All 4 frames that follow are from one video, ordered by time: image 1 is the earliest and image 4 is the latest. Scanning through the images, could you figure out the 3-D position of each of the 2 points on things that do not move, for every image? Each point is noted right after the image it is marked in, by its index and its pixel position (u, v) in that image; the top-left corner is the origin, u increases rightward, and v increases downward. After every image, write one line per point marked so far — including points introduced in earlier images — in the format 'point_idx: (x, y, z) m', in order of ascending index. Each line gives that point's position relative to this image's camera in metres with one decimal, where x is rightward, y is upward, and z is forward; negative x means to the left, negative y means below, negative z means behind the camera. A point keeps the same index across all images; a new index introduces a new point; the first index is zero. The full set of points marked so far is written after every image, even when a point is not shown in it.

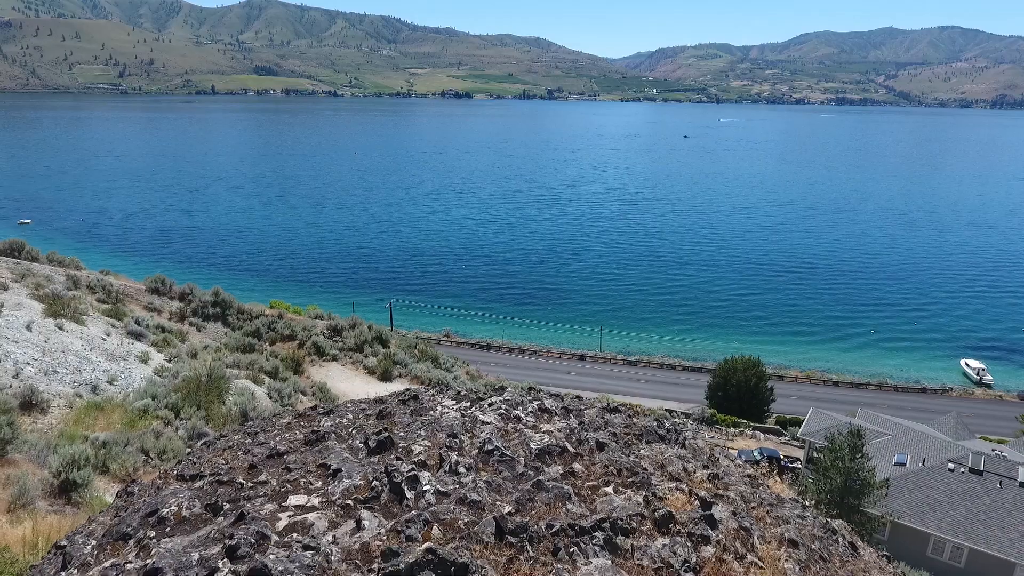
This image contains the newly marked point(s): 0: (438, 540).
0: (-0.5, -2.0, +5.2) m
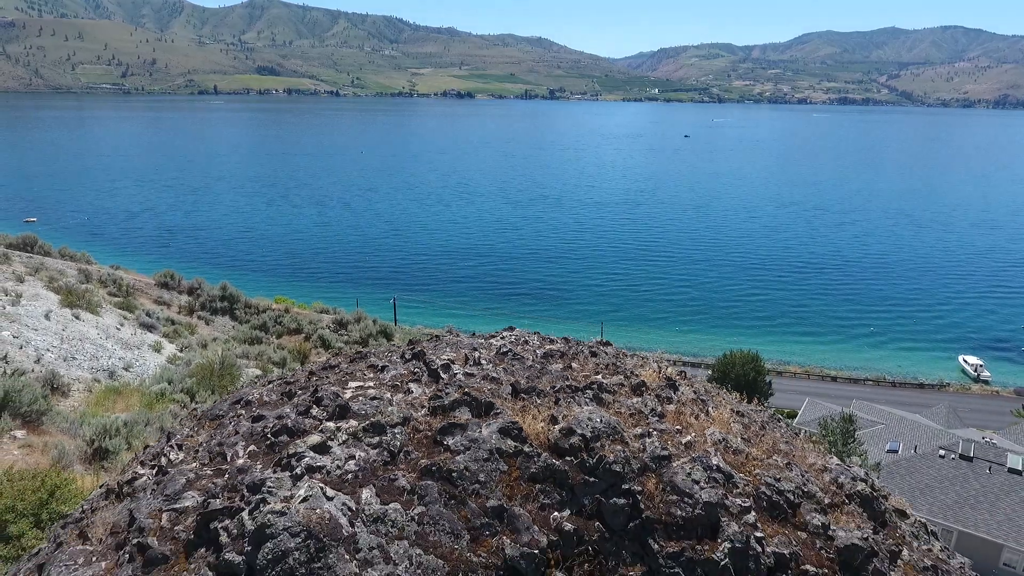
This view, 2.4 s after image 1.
0: (-0.4, -1.1, +7.0) m
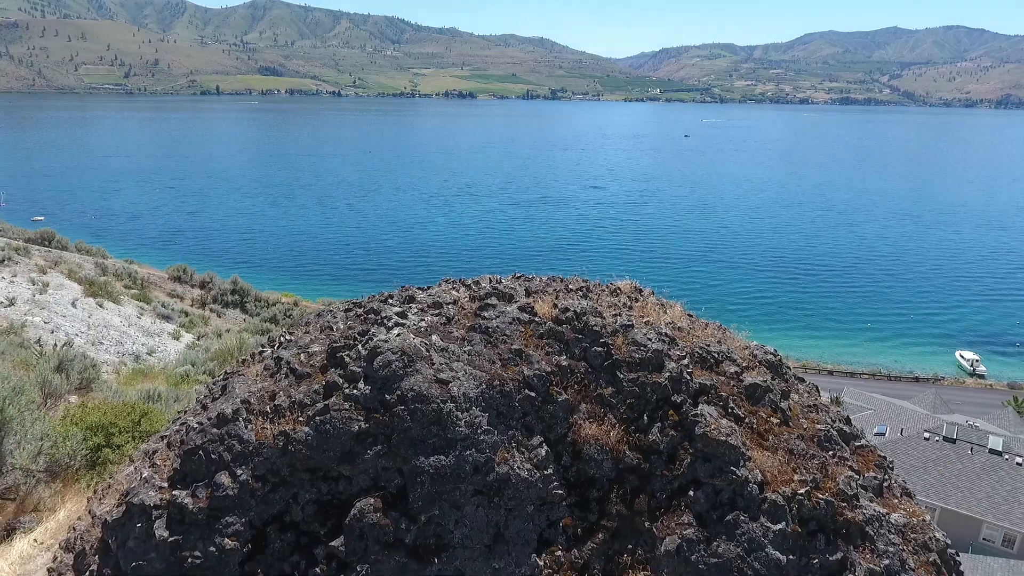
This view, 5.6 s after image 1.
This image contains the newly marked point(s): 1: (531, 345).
0: (-0.2, 0.0, +10.0) m
1: (+0.3, -0.8, +8.7) m
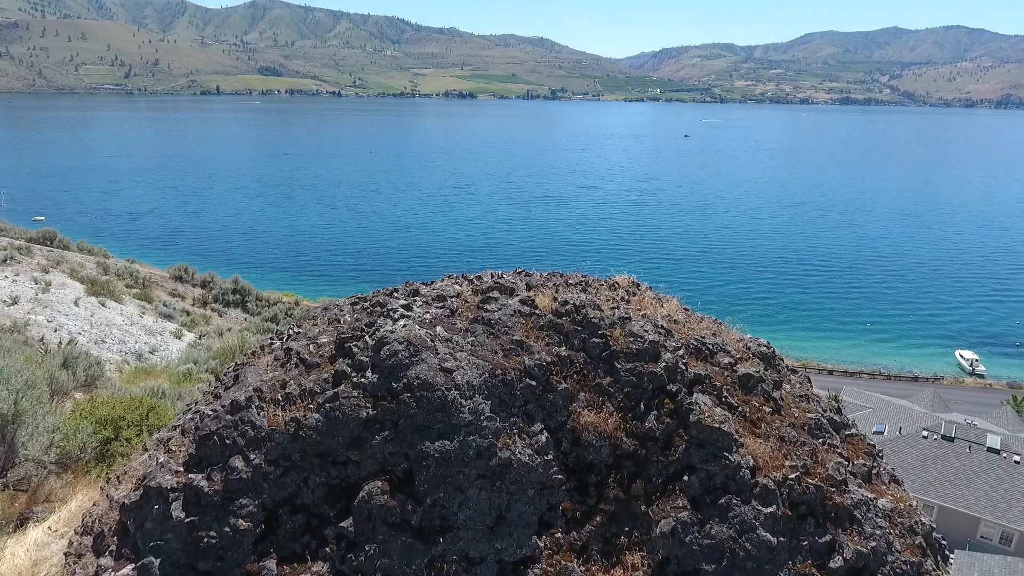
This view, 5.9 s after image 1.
0: (-0.1, +0.1, +10.3) m
1: (+0.3, -0.7, +9.0) m
